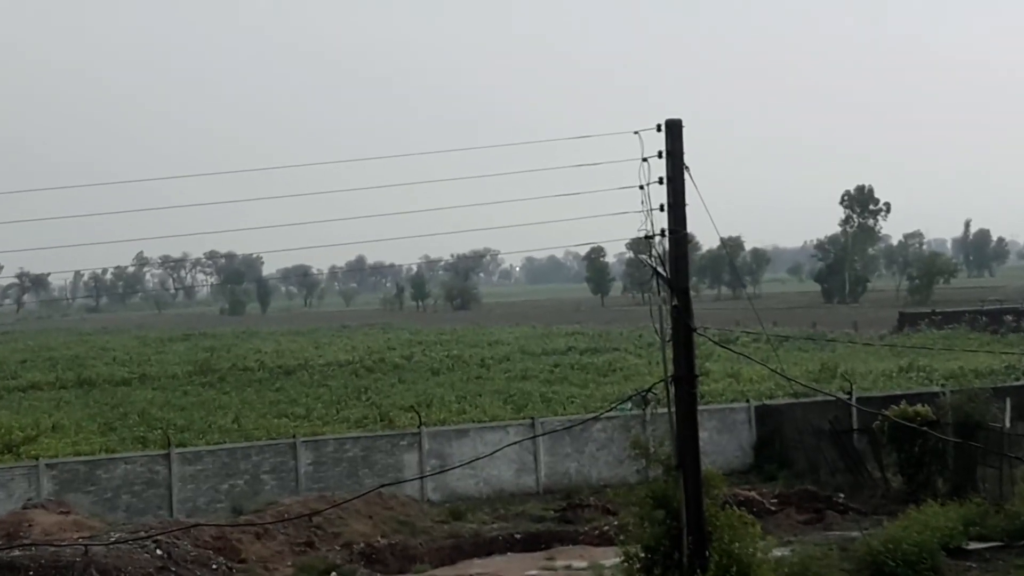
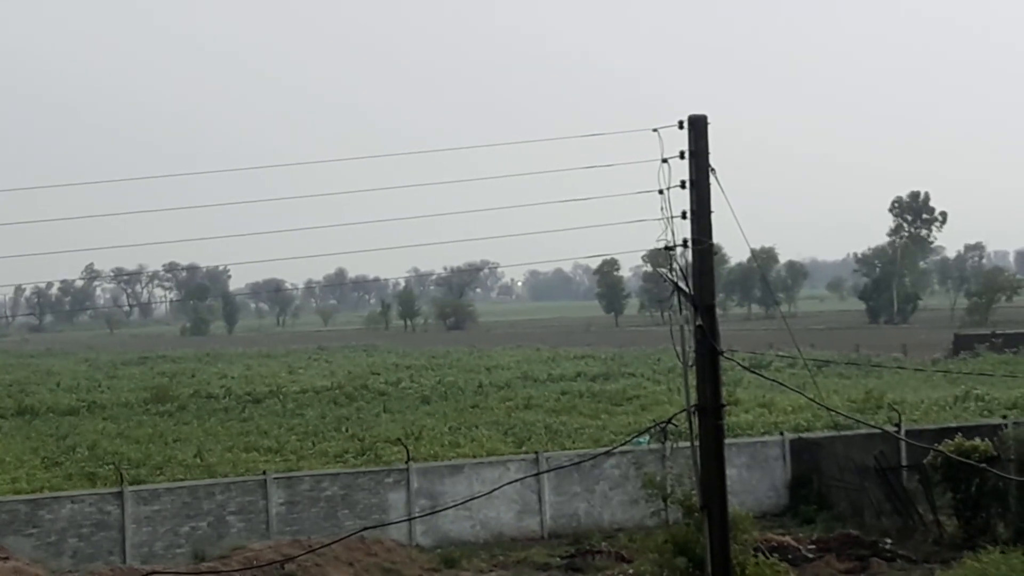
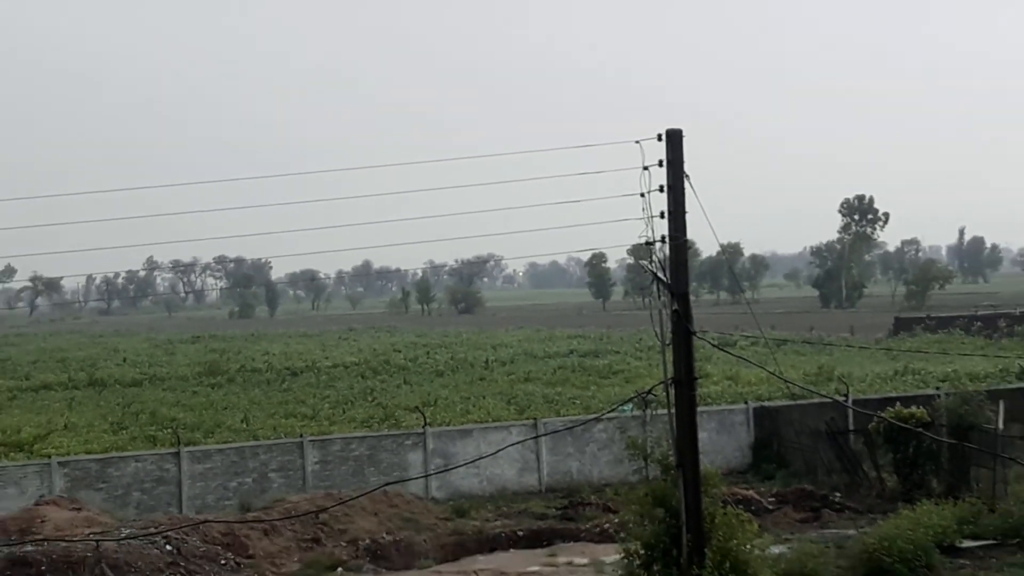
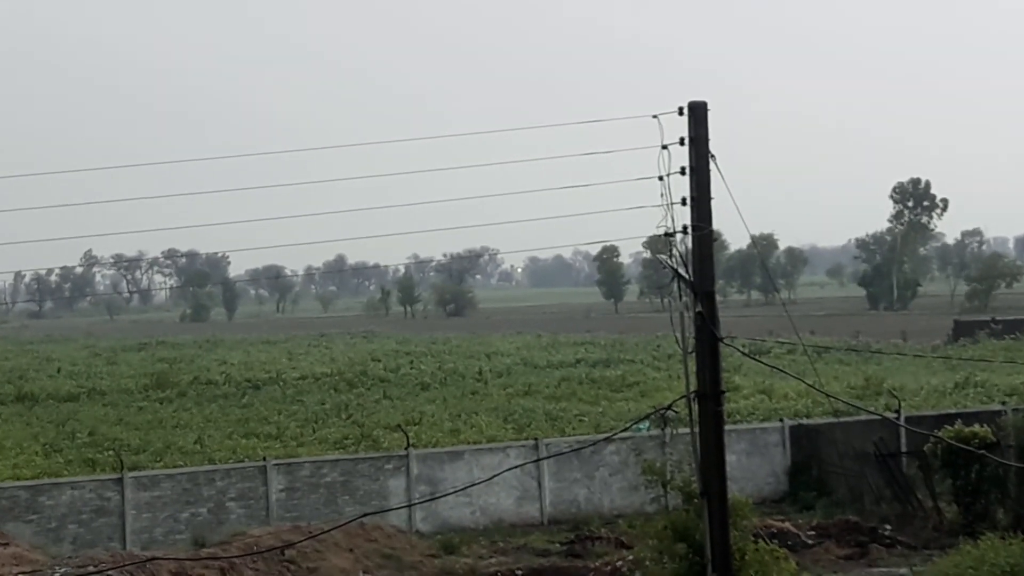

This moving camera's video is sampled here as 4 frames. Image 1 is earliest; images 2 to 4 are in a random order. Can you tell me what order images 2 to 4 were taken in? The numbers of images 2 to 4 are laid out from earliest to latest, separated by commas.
2, 4, 3
